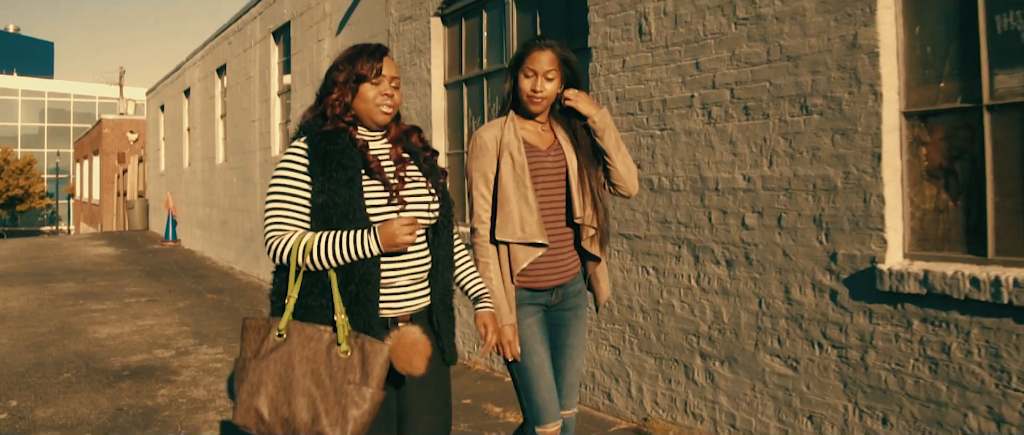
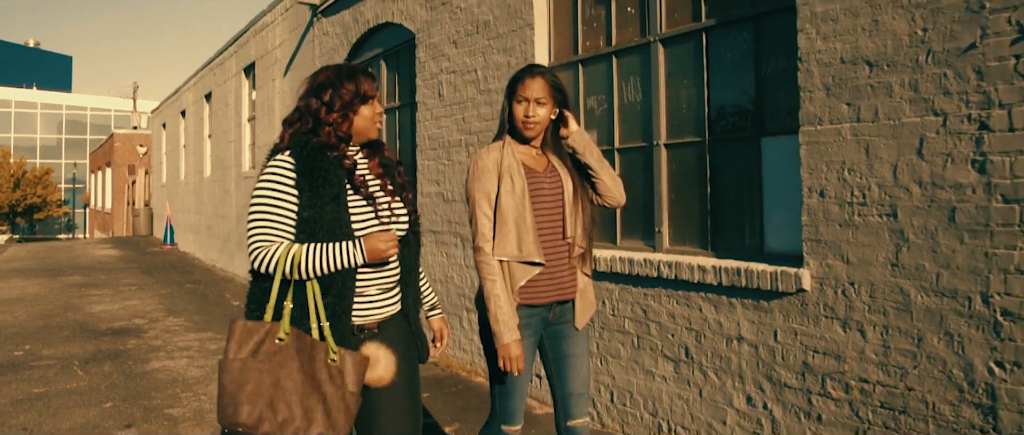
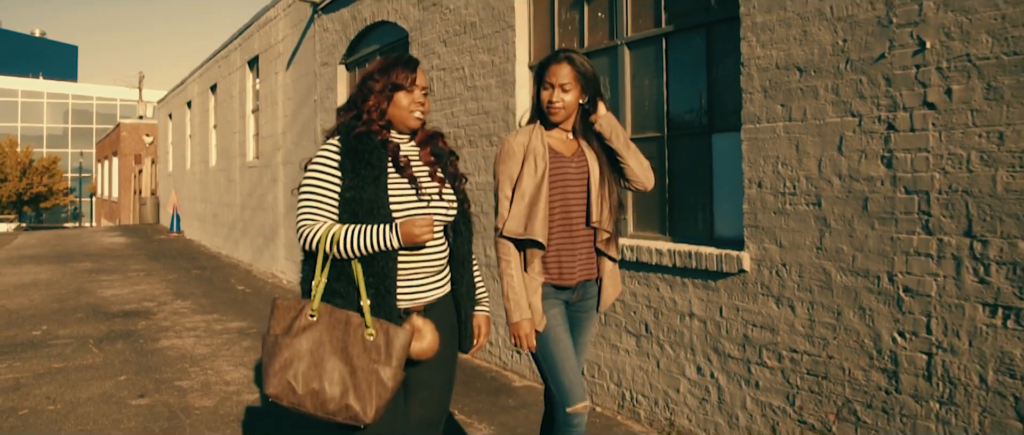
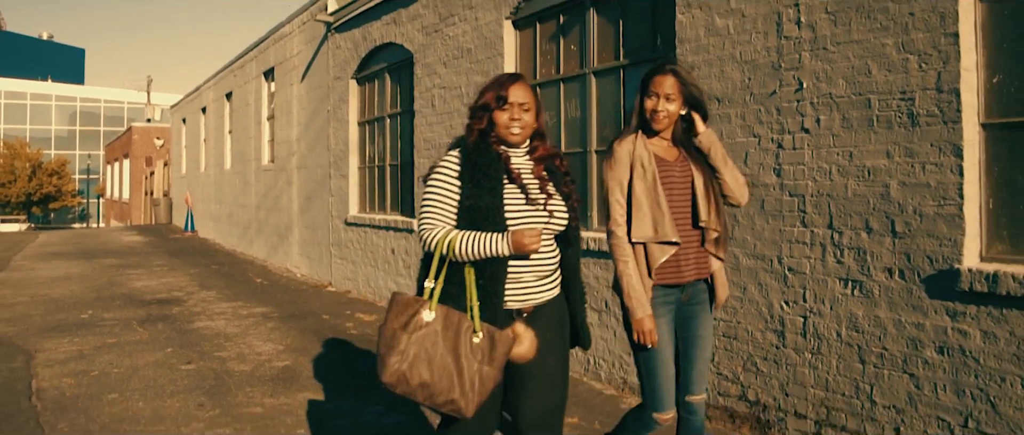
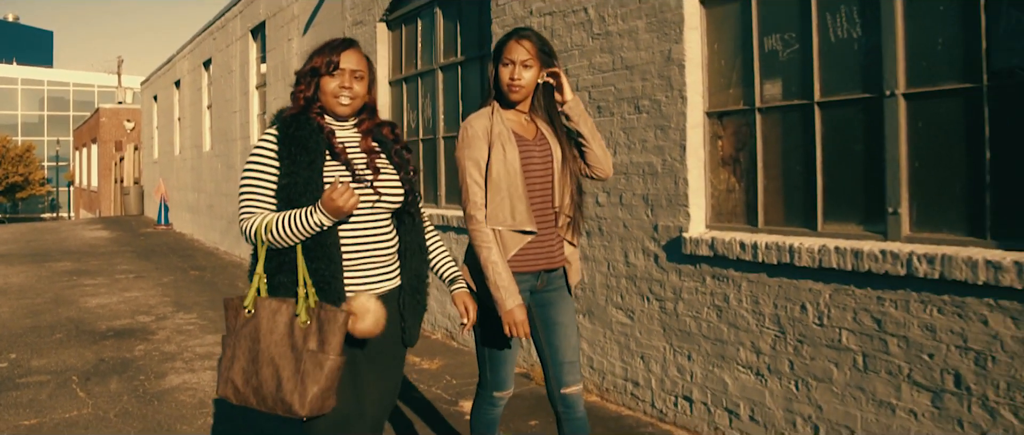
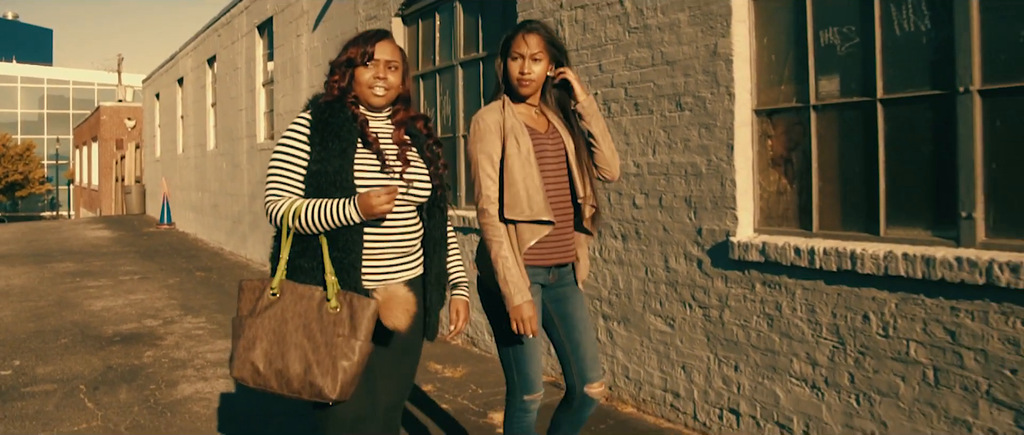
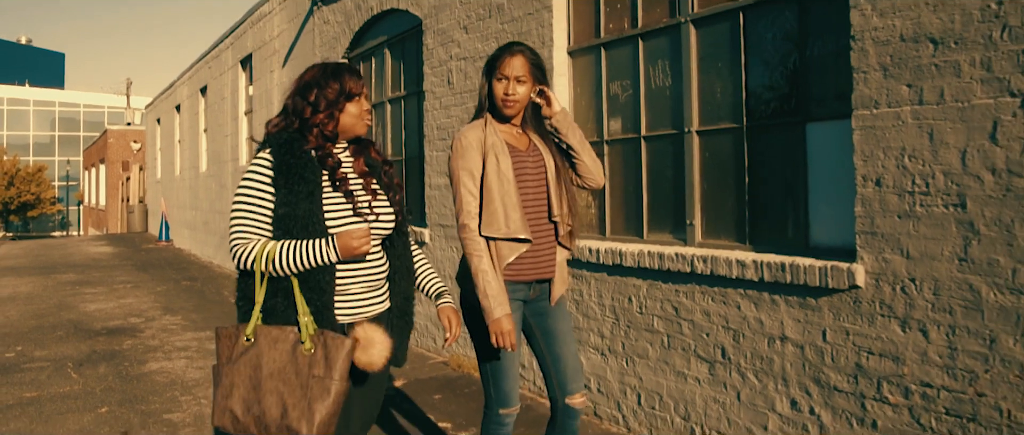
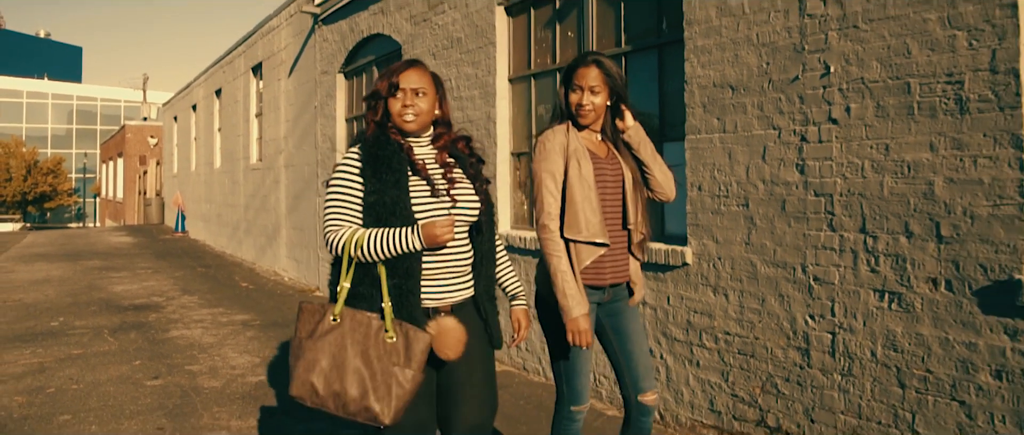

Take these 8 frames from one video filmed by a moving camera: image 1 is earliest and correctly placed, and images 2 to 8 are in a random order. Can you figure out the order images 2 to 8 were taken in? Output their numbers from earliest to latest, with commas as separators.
6, 5, 7, 2, 3, 8, 4
